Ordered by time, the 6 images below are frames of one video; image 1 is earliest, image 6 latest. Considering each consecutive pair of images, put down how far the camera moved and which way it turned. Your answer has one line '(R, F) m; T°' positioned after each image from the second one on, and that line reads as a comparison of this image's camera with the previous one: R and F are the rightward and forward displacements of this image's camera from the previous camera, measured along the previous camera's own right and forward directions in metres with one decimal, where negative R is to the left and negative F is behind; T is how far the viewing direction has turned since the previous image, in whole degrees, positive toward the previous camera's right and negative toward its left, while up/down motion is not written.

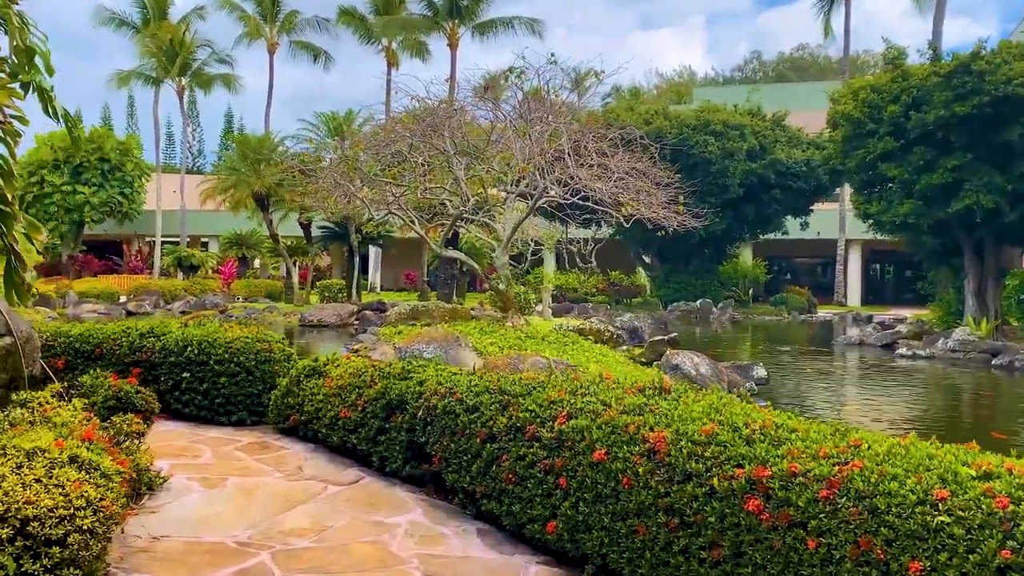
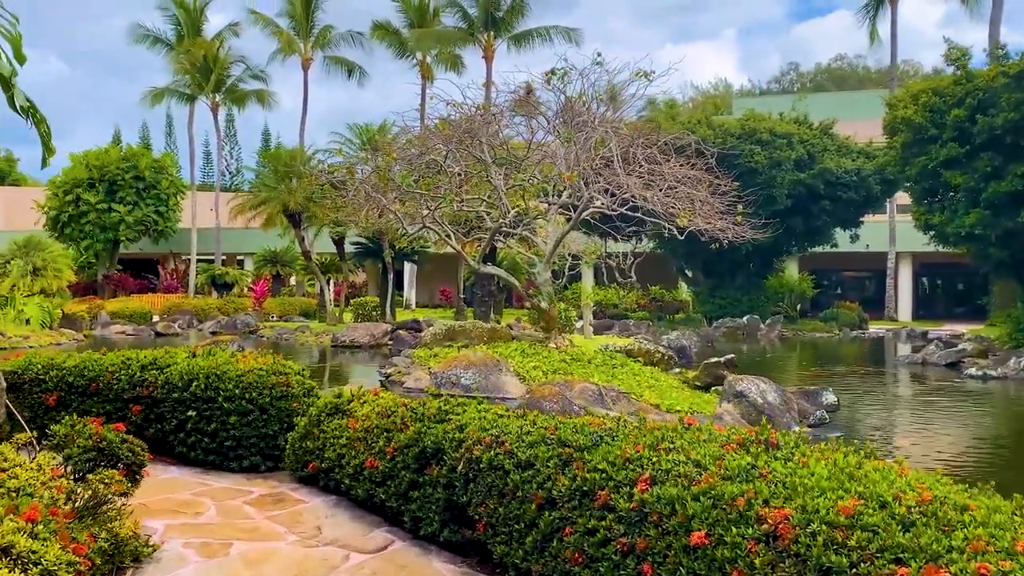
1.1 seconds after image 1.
(-0.1, +1.1) m; -2°
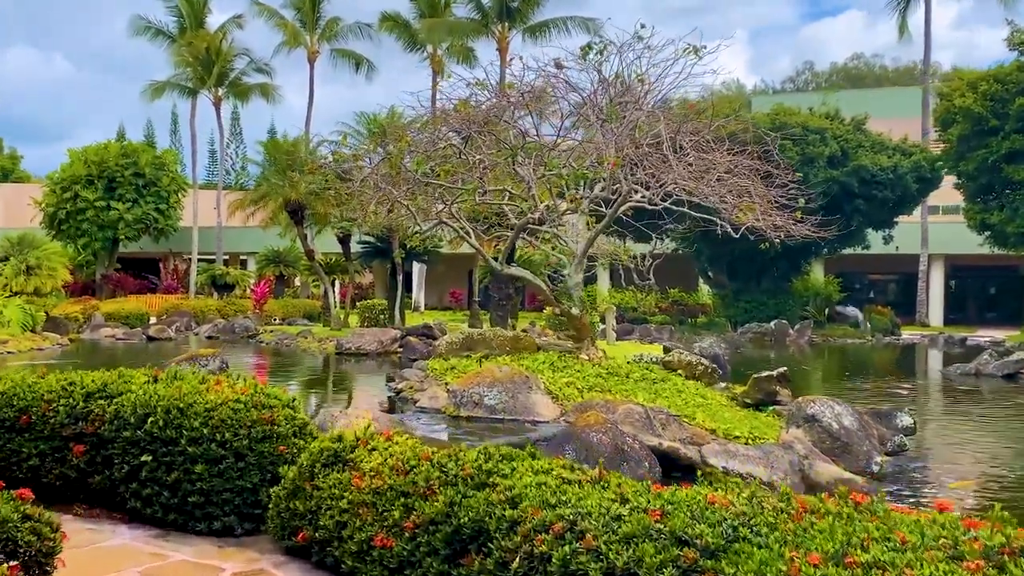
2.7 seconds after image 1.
(-0.3, +1.7) m; -1°
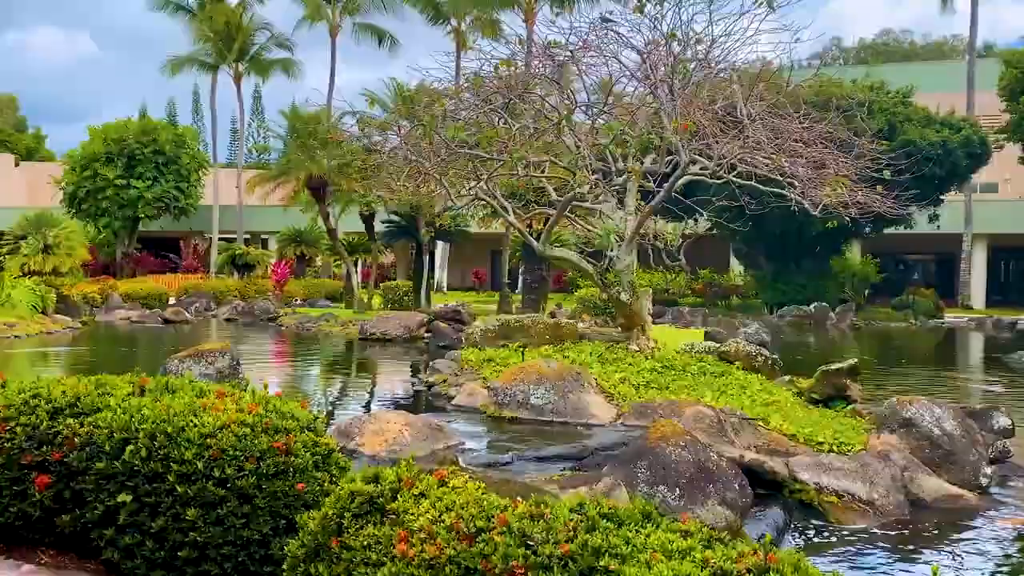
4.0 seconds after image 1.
(-0.3, +1.3) m; -1°
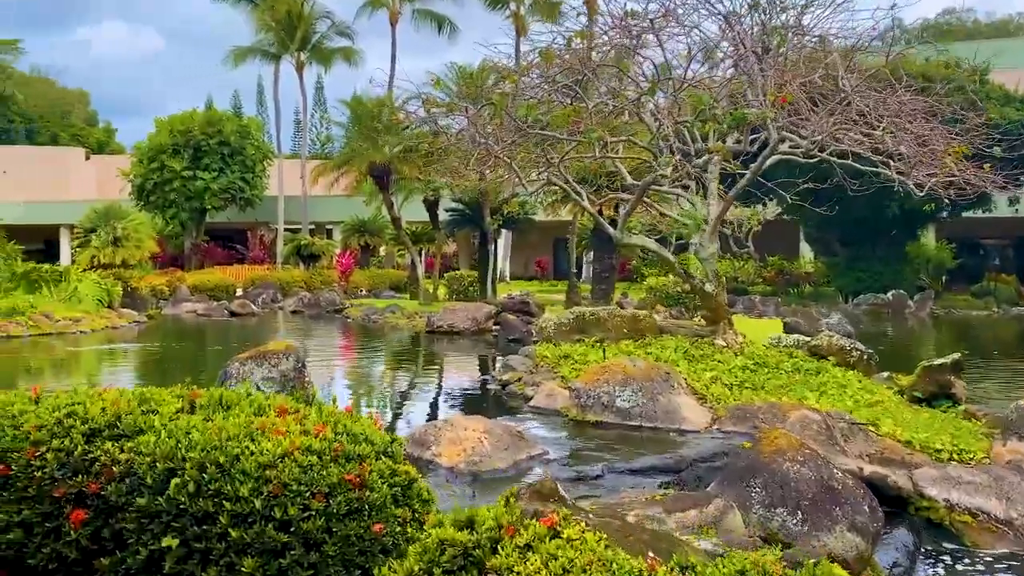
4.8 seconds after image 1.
(-0.2, +0.7) m; -4°
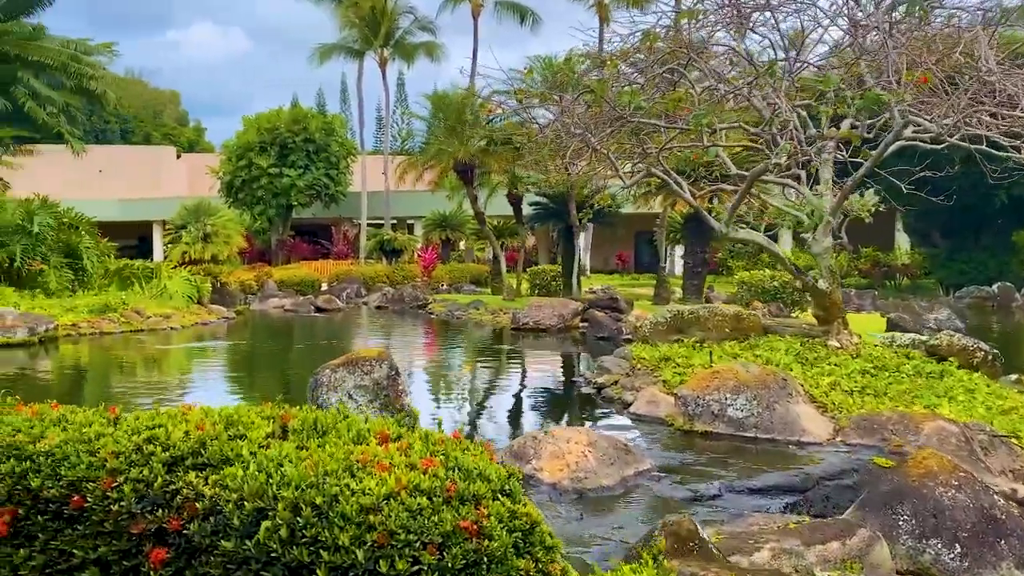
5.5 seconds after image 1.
(-0.2, +0.5) m; -5°
